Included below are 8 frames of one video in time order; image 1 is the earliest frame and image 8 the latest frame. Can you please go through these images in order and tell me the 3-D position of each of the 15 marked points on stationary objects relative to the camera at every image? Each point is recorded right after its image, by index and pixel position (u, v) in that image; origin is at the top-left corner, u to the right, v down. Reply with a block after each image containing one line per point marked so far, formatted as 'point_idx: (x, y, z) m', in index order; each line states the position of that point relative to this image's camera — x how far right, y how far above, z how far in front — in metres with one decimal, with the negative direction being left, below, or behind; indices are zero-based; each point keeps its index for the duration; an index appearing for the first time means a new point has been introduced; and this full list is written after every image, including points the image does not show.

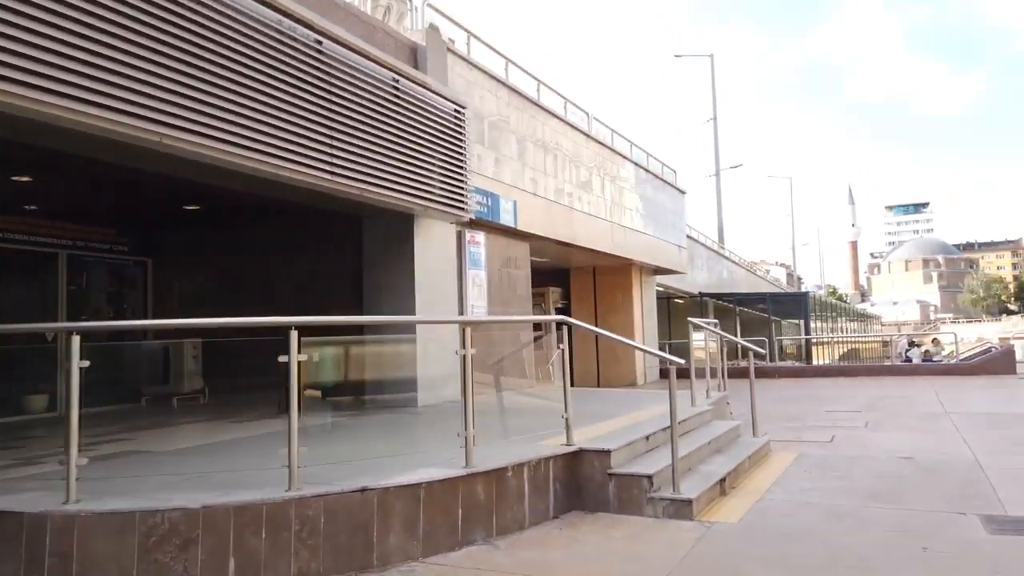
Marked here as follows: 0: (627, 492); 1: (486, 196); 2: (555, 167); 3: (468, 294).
0: (+0.9, -1.6, +5.8) m
1: (-0.4, +1.4, +11.1) m
2: (+0.8, +2.2, +13.7) m
3: (-0.7, -0.1, +11.0) m
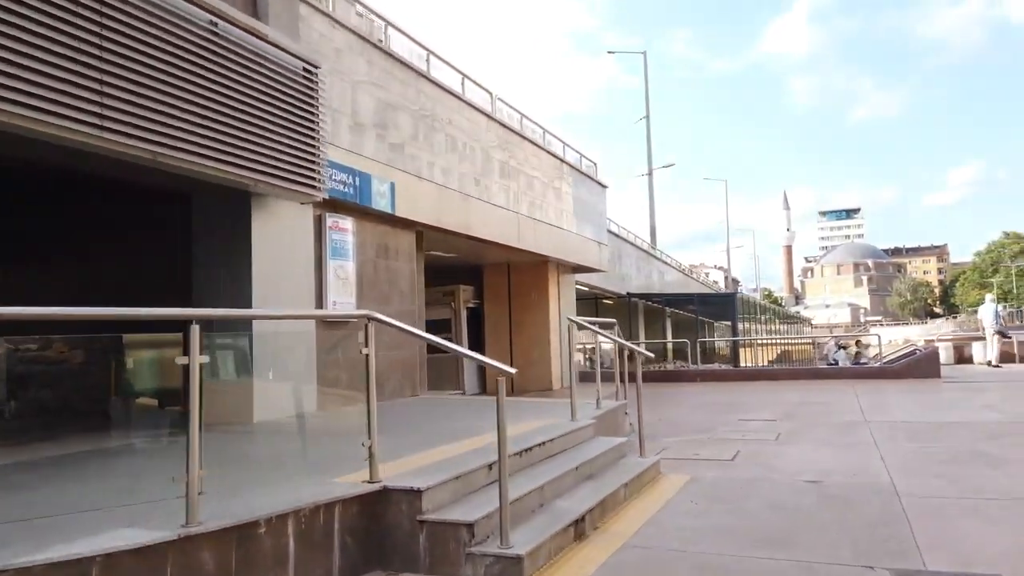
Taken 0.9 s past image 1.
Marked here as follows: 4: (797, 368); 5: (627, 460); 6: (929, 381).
0: (-0.4, -1.5, +4.3) m
1: (-2.1, +1.5, +9.6) m
2: (-1.1, +2.3, +12.3) m
3: (-2.3, 0.0, +9.5) m
4: (+7.5, -2.1, +19.6) m
5: (+1.1, -1.7, +7.2) m
6: (+9.6, -2.1, +17.1) m
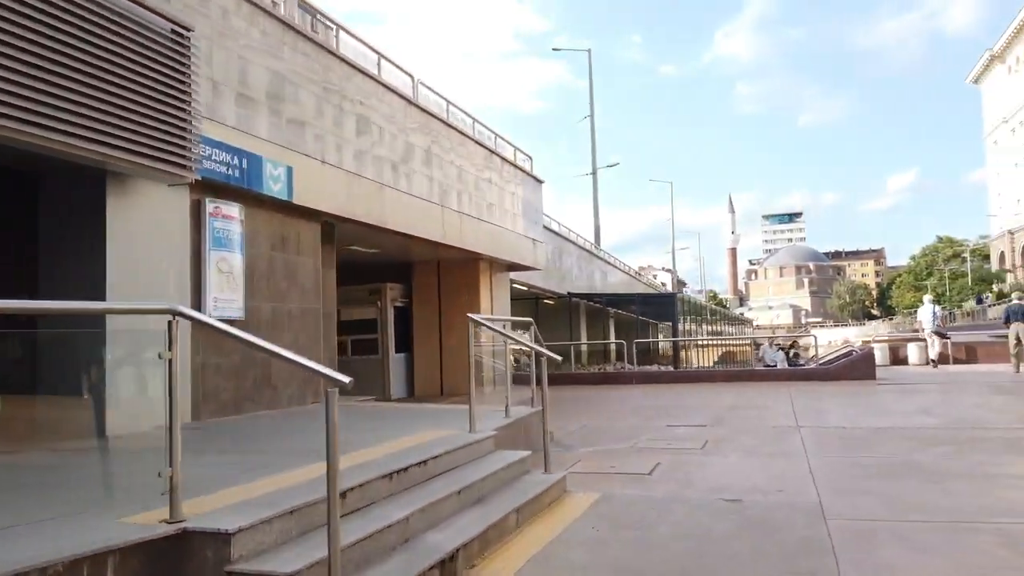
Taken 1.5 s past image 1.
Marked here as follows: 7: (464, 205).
0: (-1.2, -1.5, +3.4) m
1: (-3.2, +1.5, +8.5) m
2: (-2.3, +2.4, +11.3) m
3: (-3.4, +0.1, +8.4) m
4: (+5.7, -2.1, +19.2) m
5: (+0.2, -1.6, +6.4) m
6: (+8.0, -2.1, +16.8) m
7: (-1.0, +1.7, +15.3) m
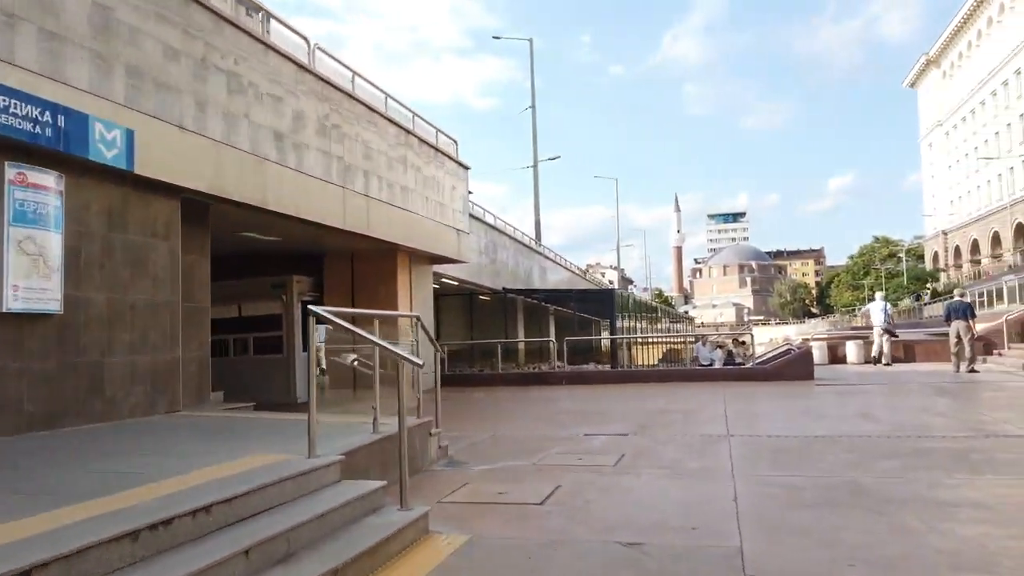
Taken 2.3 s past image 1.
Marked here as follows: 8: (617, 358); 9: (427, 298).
0: (-2.0, -1.3, +1.9) m
1: (-4.4, +1.7, +6.9) m
2: (-3.7, +2.5, +9.7) m
3: (-4.6, +0.2, +6.8) m
4: (+3.8, -2.0, +18.2) m
5: (-0.9, -1.5, +5.0) m
6: (+6.2, -2.0, +15.9) m
7: (-2.6, +1.9, +13.8) m
8: (+2.9, -1.7, +18.7) m
9: (-2.1, -0.2, +18.7) m
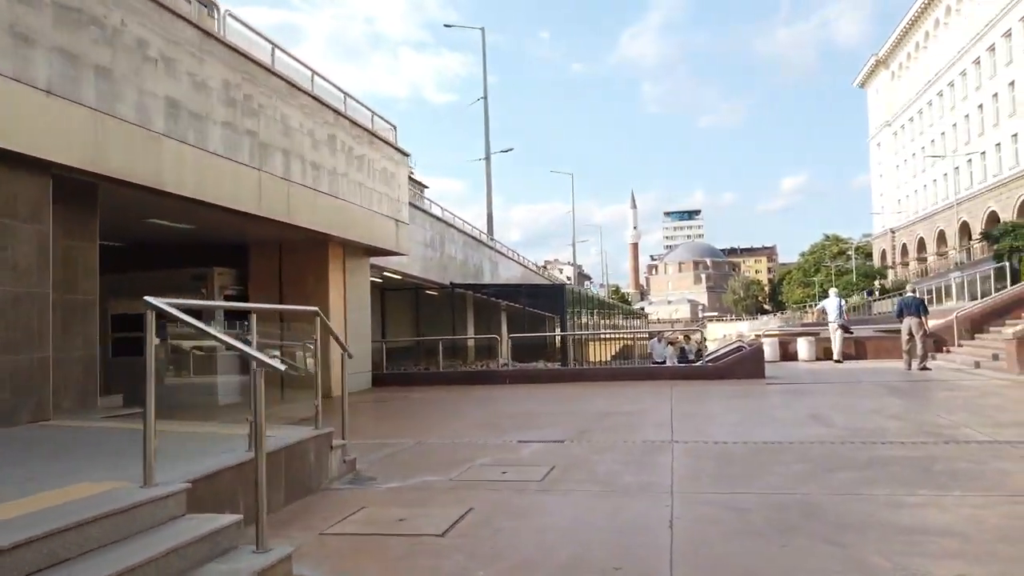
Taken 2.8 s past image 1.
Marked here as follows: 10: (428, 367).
0: (-2.5, -1.3, +0.9) m
1: (-5.1, +1.8, +5.7) m
2: (-4.5, +2.6, +8.5) m
3: (-5.3, +0.3, +5.6) m
4: (+2.4, -1.9, +17.4) m
5: (-1.5, -1.4, +4.0) m
6: (+5.0, -1.9, +15.3) m
7: (-3.7, +2.0, +12.7) m
8: (+1.5, -1.6, +18.0) m
9: (-3.5, -0.1, +17.6) m
10: (-2.0, -2.0, +18.4) m
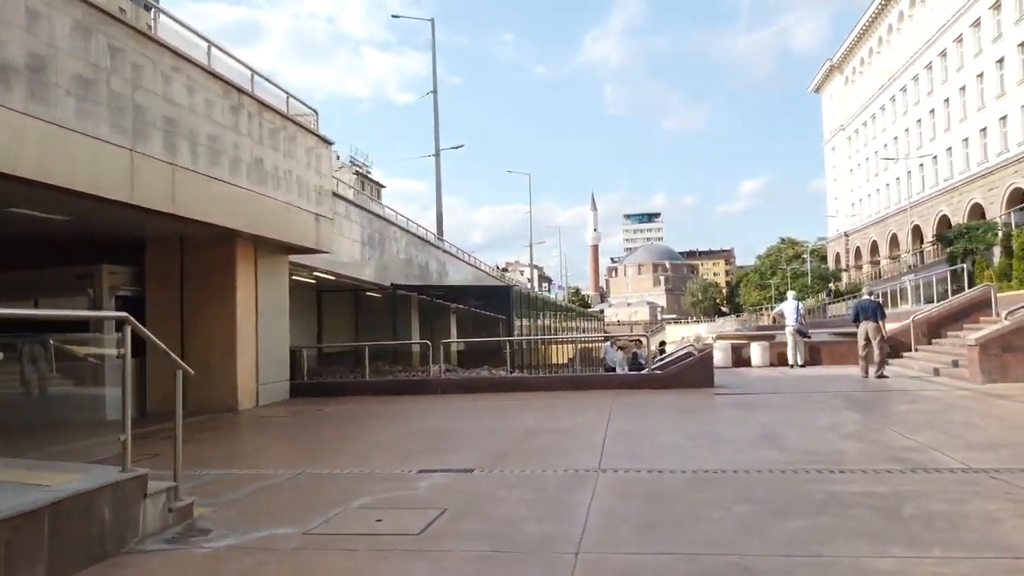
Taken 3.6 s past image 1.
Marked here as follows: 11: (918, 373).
0: (-3.1, -1.3, -0.7) m
1: (-5.9, +1.8, +4.0) m
2: (-5.5, +2.6, +6.9) m
3: (-6.2, +0.3, +3.9) m
4: (+1.0, -1.9, +16.1) m
5: (-2.3, -1.4, +2.5) m
6: (+3.6, -2.0, +14.1) m
7: (-4.9, +2.0, +11.1) m
8: (0.0, -1.7, +16.6) m
9: (-5.0, -0.1, +16.0) m
10: (-3.5, -2.0, +16.9) m
11: (+9.7, -2.0, +17.6) m
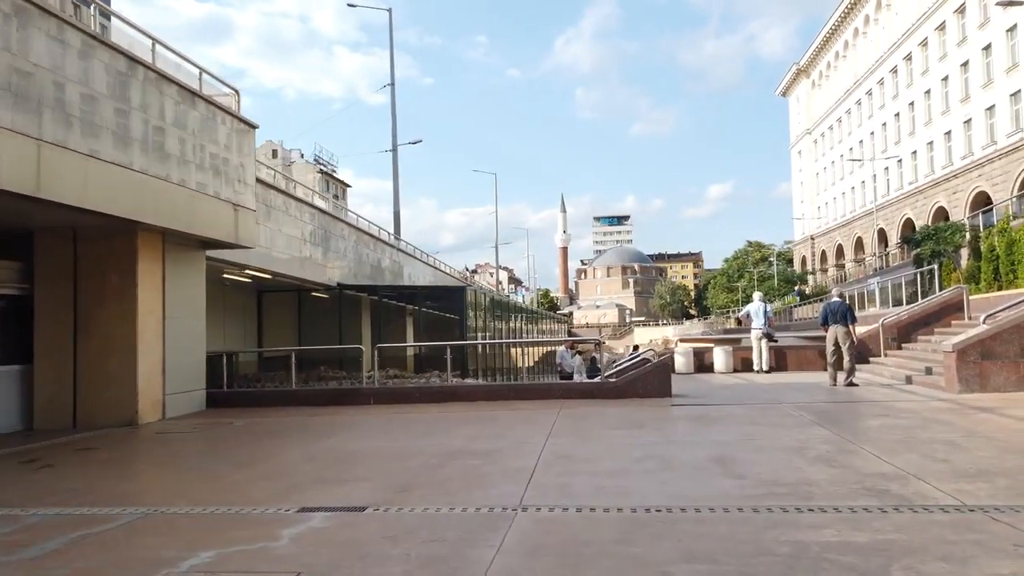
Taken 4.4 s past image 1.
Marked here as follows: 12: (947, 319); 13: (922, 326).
0: (-3.6, -1.2, -2.2) m
1: (-6.6, +1.8, +2.4) m
2: (-6.3, +2.7, +5.3) m
3: (-6.8, +0.4, +2.2) m
4: (-0.2, -1.9, +14.7) m
5: (-2.9, -1.4, +1.0) m
6: (+2.5, -2.0, +12.8) m
7: (-5.9, +2.0, +9.5) m
8: (-1.2, -1.6, +15.2) m
9: (-6.1, -0.1, +14.4) m
10: (-4.7, -2.0, +15.3) m
11: (+8.4, -2.0, +16.6) m
12: (+11.1, -0.8, +18.9) m
13: (+10.5, -1.0, +19.0) m
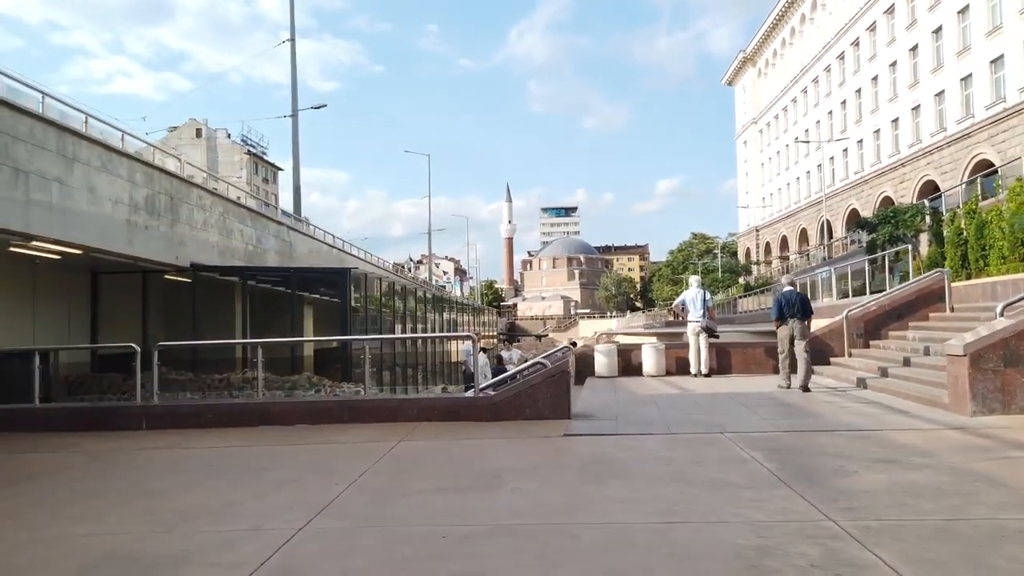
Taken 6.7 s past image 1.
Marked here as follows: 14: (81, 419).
0: (-4.6, -1.0, -6.6) m
1: (-7.9, +2.1, -2.3) m
2: (-7.8, +2.9, +0.6) m
3: (-8.2, +0.6, -2.4) m
4: (-2.4, -1.6, +10.5) m
5: (-4.2, -1.2, -3.4) m
6: (+0.4, -1.7, +8.8) m
7: (-7.7, +2.3, +4.9) m
8: (-3.5, -1.3, +10.9) m
9: (-8.3, +0.3, +9.8) m
10: (-7.0, -1.6, +10.8) m
11: (+6.1, -1.7, +13.0) m
12: (+8.6, -0.5, +15.5) m
13: (+8.0, -0.6, +15.5) m
14: (-6.0, -1.9, +10.6) m
